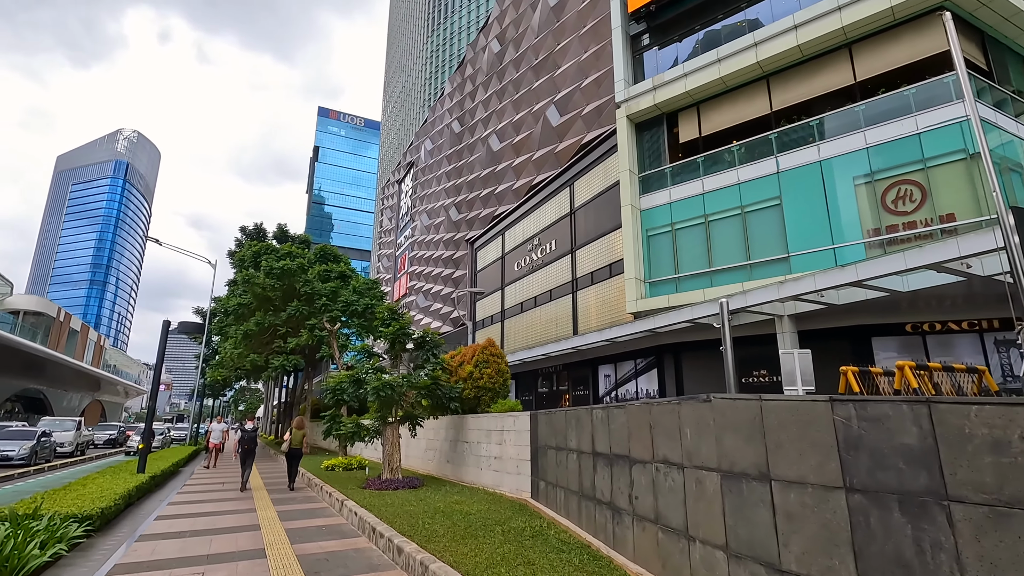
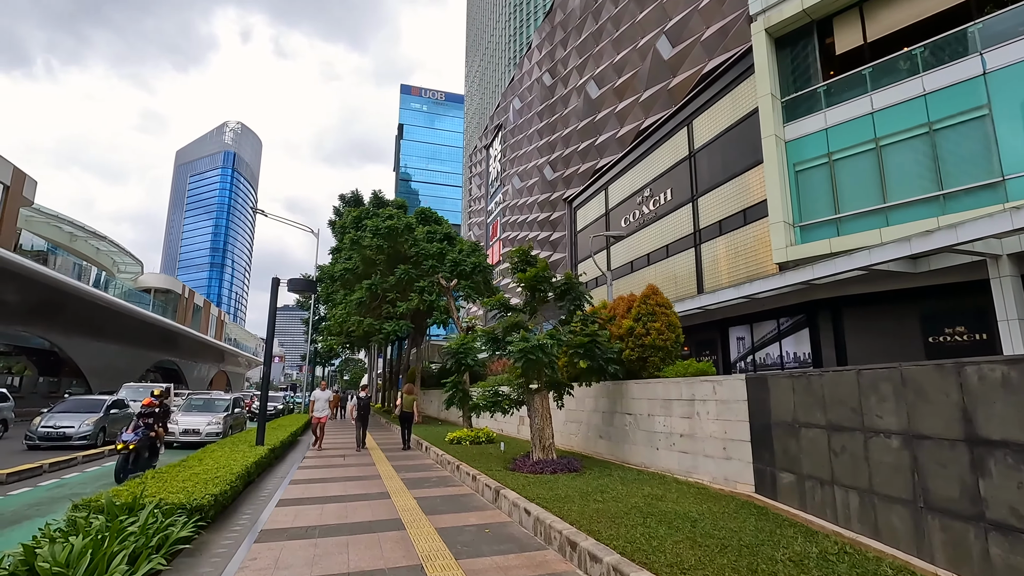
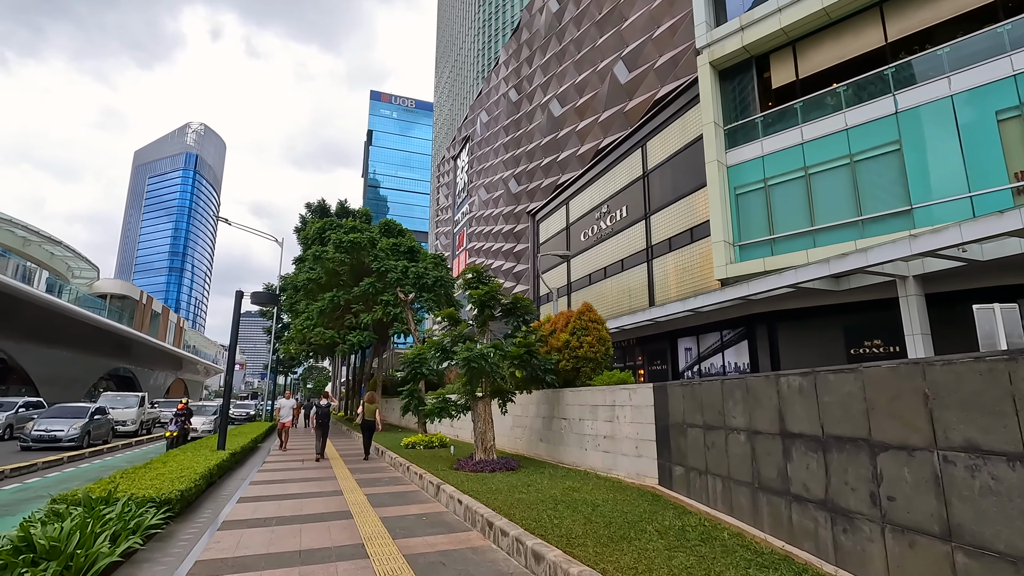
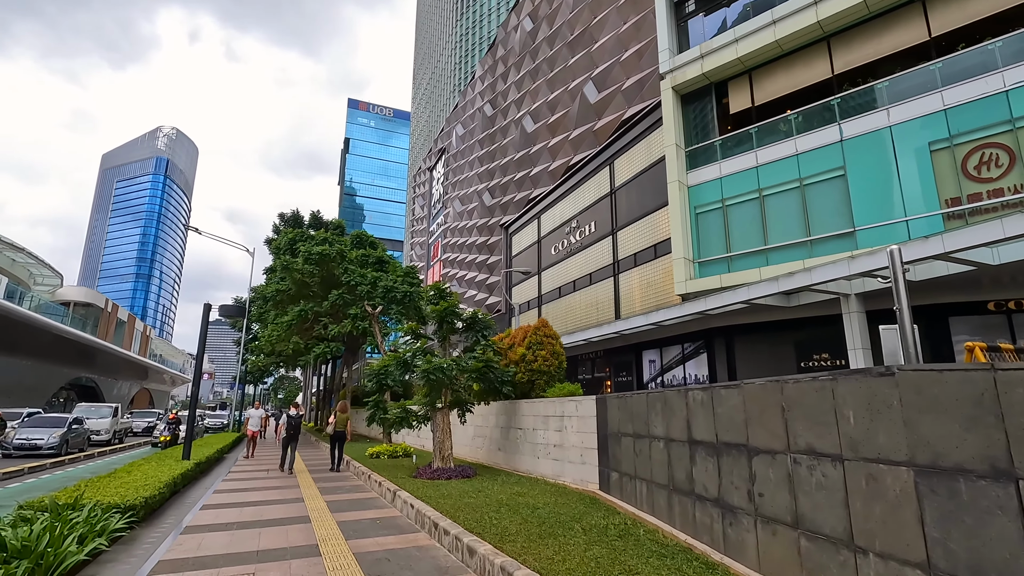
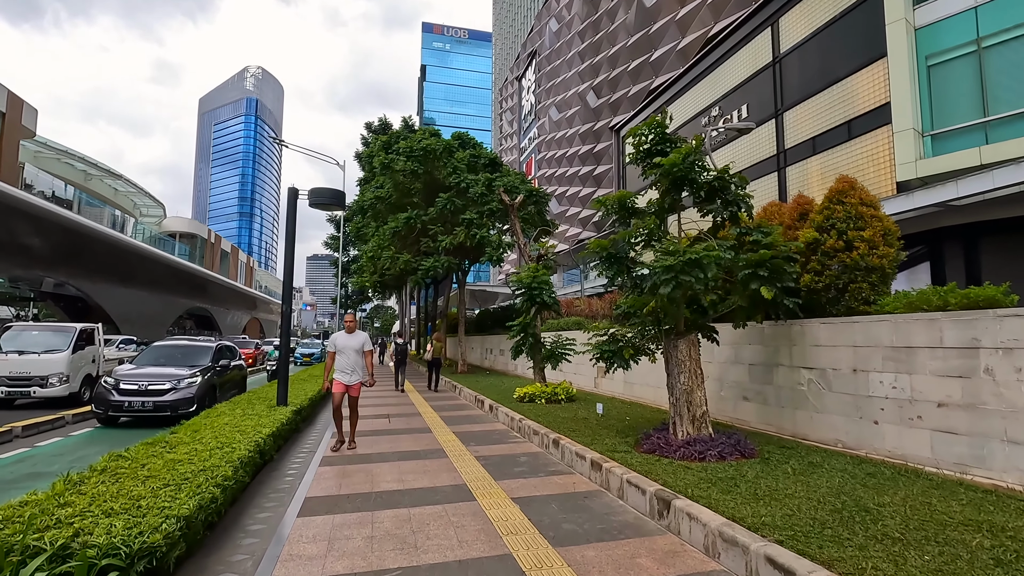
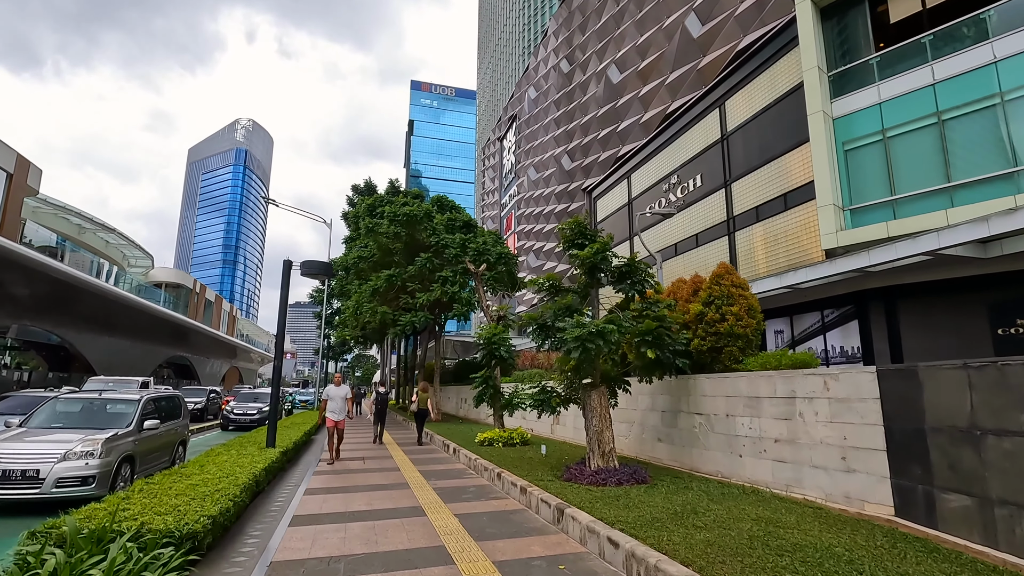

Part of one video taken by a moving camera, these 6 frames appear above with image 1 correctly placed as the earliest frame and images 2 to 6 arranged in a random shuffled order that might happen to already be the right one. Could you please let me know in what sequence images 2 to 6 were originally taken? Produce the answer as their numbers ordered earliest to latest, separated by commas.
4, 3, 2, 6, 5
